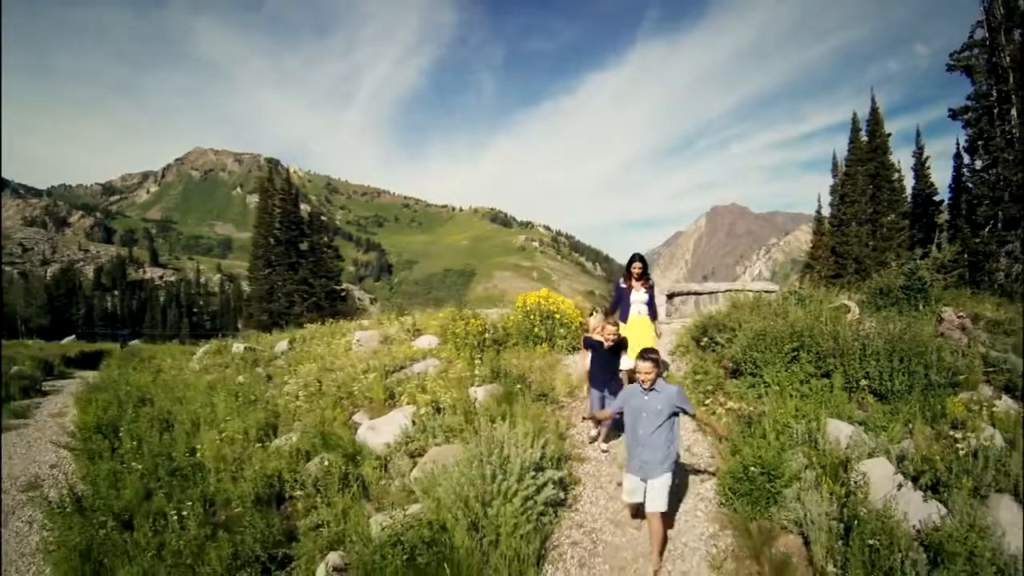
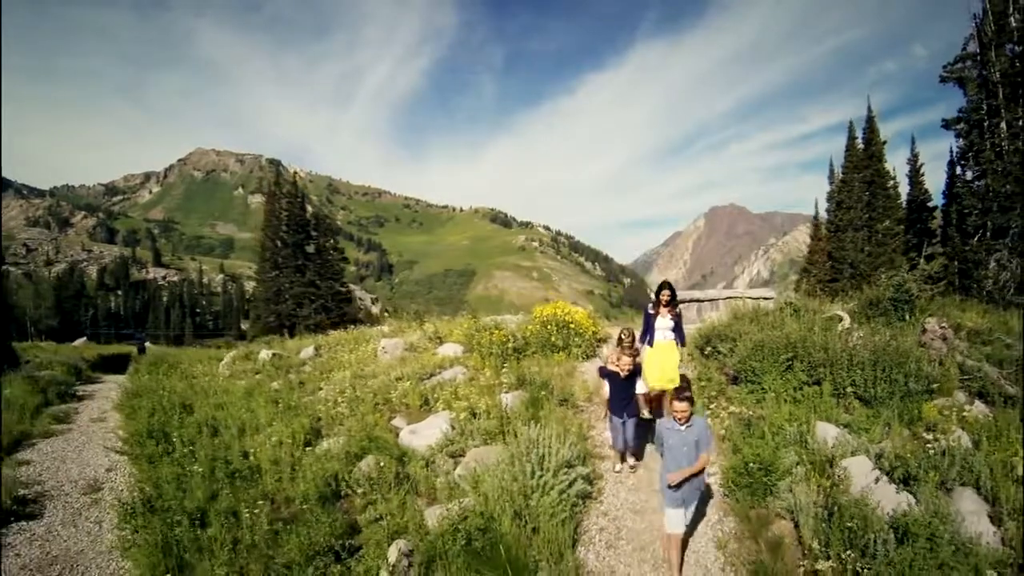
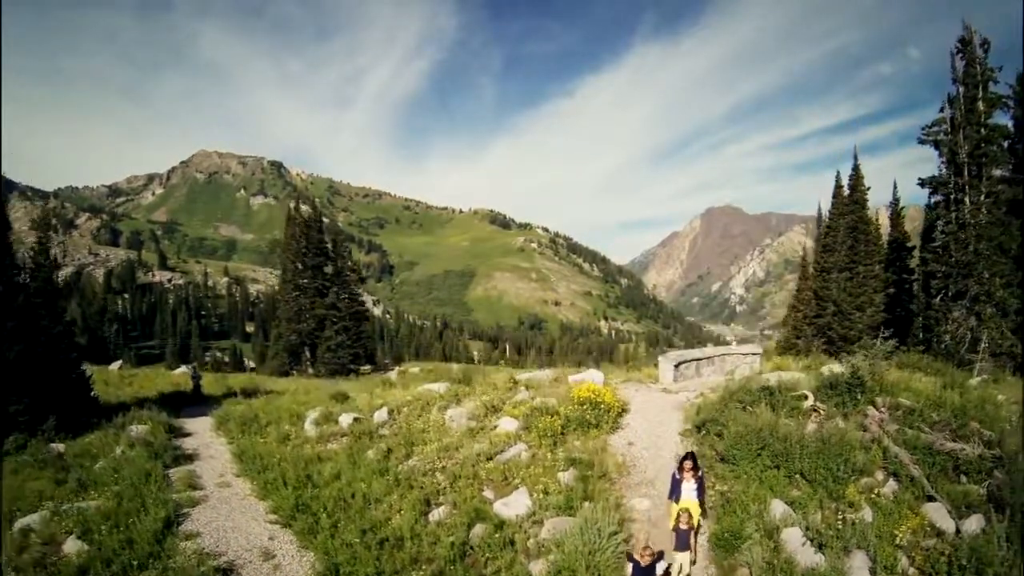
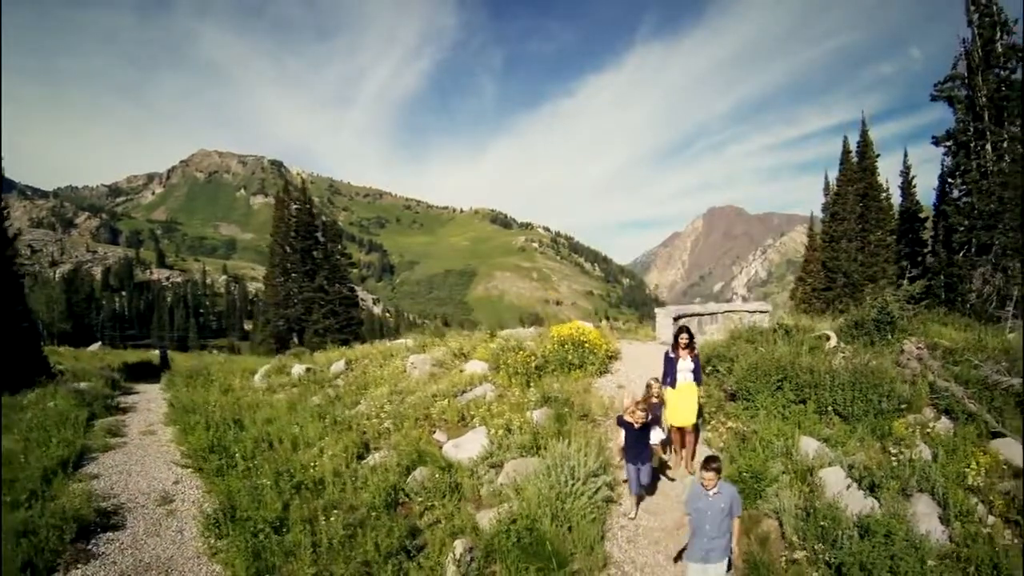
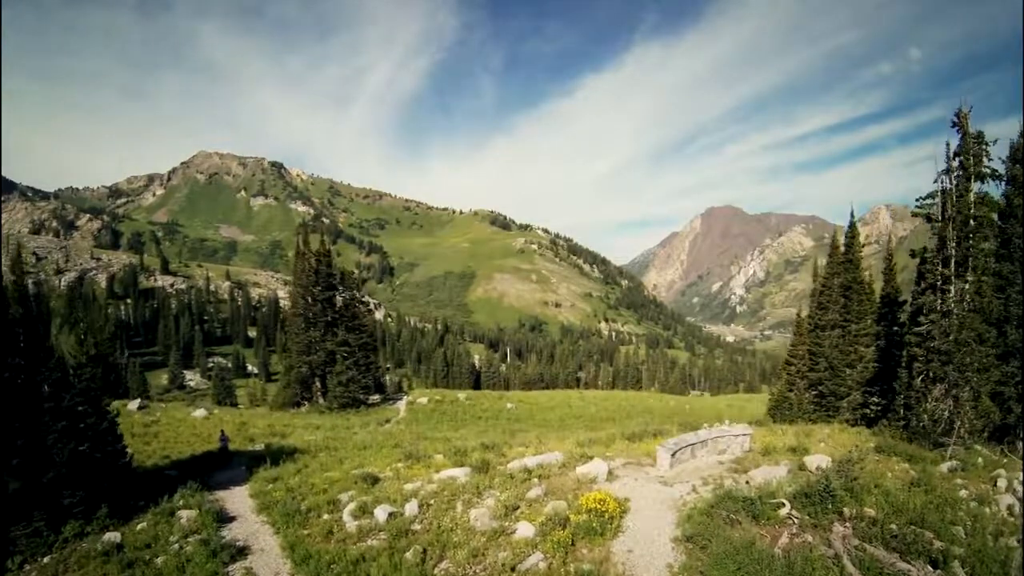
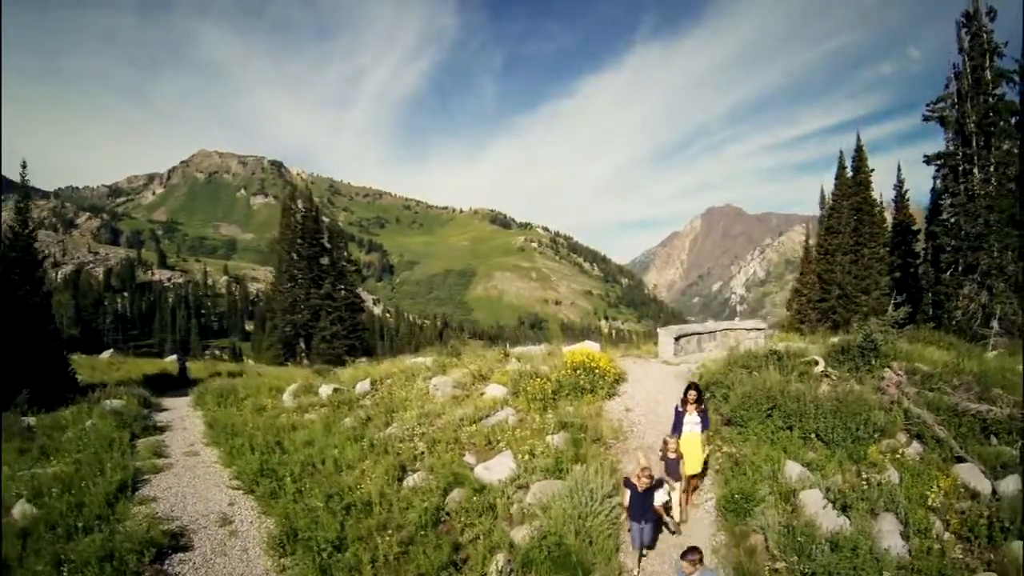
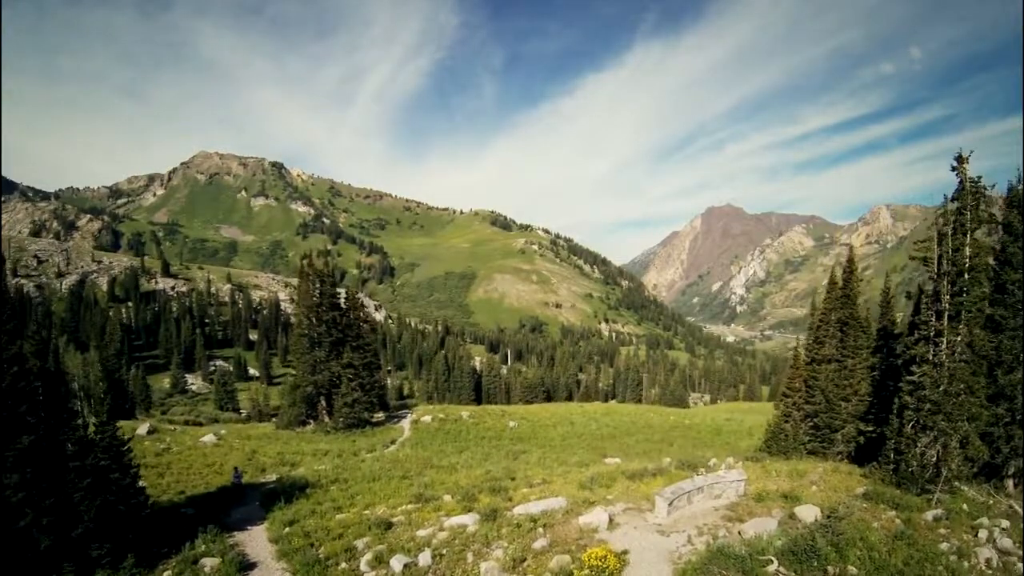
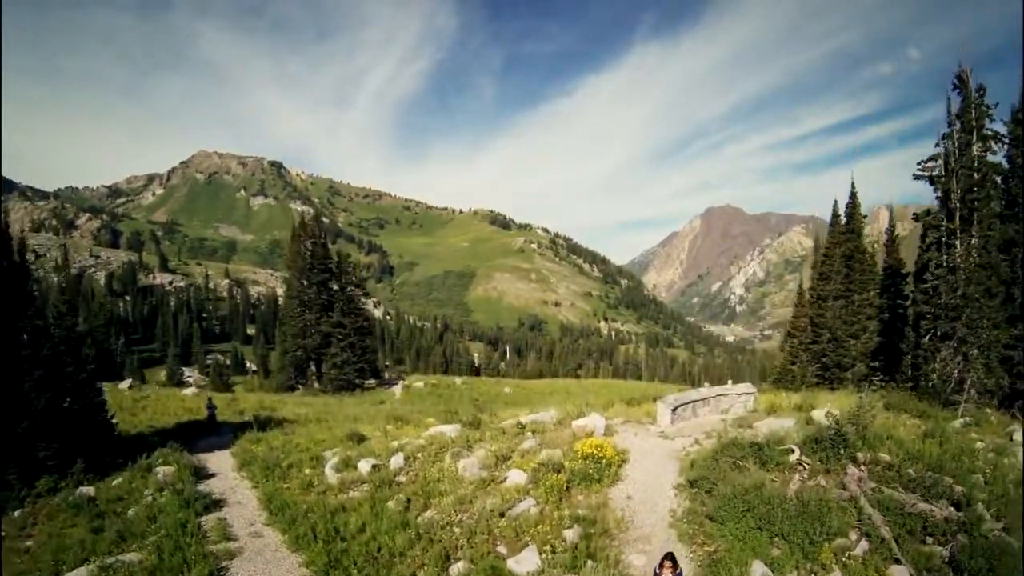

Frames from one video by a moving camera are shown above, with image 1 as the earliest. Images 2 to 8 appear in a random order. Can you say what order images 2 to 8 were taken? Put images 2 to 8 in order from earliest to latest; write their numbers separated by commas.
2, 4, 6, 3, 8, 5, 7
